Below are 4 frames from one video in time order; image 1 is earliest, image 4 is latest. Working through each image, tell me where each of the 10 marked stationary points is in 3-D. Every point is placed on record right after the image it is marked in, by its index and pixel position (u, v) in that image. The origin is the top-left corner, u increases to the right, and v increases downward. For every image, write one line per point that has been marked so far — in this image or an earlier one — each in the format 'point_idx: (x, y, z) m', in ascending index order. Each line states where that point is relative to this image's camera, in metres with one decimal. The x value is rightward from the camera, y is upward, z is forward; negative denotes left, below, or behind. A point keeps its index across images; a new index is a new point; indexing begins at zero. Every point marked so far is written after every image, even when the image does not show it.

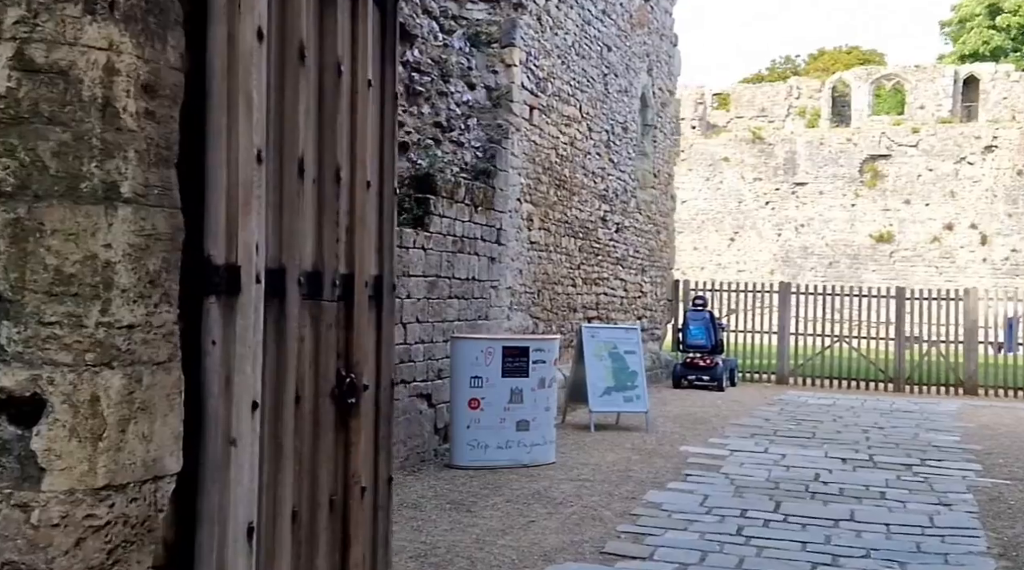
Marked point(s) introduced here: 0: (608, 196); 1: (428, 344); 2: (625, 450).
0: (+1.2, +1.1, +14.2) m
1: (-0.6, -0.4, +8.9) m
2: (+0.9, -1.4, +10.0) m
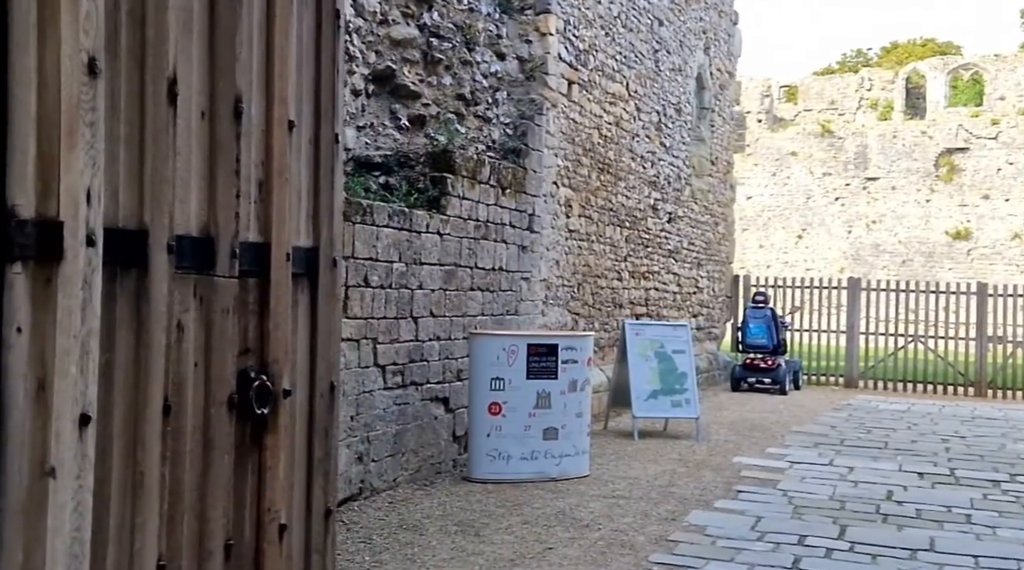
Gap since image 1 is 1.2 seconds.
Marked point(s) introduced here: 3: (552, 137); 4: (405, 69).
0: (+1.6, +1.1, +13.1) m
1: (-0.5, -0.4, +7.9) m
2: (+1.2, -1.3, +8.9) m
3: (+0.3, +1.2, +9.9) m
4: (-0.7, +1.5, +8.3) m
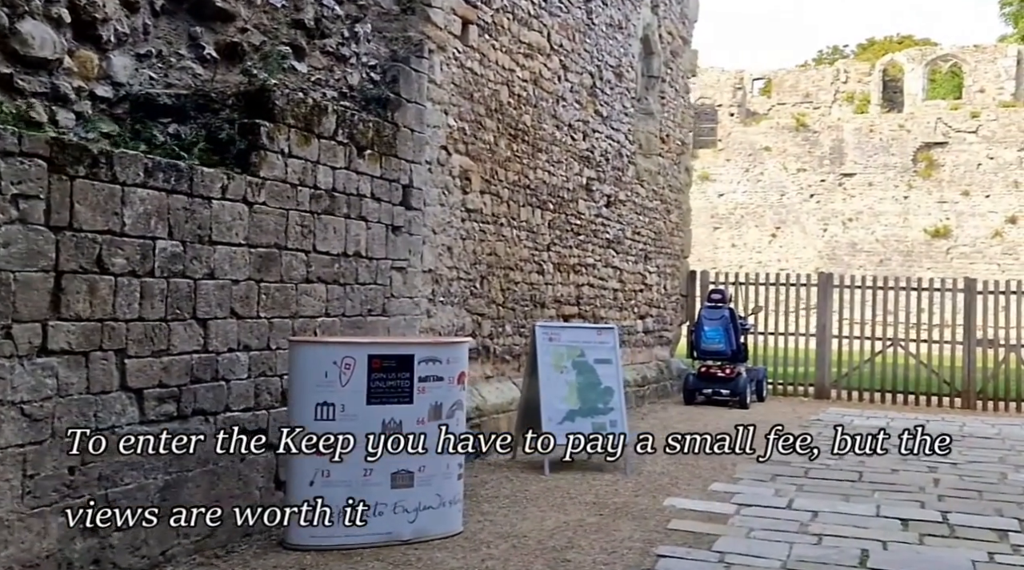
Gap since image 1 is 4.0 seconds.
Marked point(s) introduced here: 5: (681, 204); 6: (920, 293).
0: (+0.8, +1.2, +11.0) m
1: (-1.2, -0.3, +5.8) m
2: (+0.4, -1.3, +6.8) m
3: (-0.5, +1.3, +7.8) m
4: (-1.5, +1.6, +6.1) m
5: (+2.0, +1.0, +14.0) m
6: (+5.3, -0.1, +15.4) m
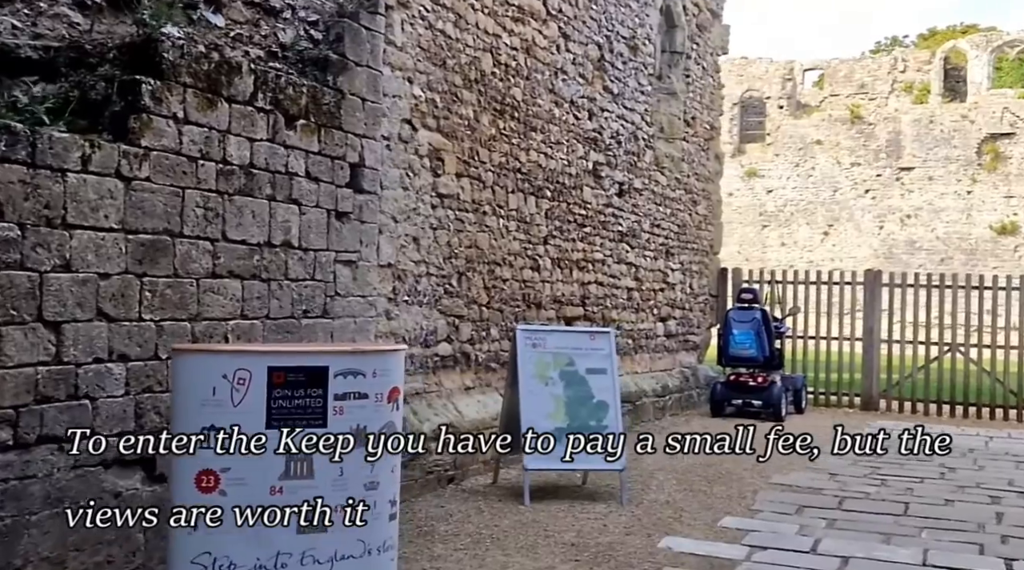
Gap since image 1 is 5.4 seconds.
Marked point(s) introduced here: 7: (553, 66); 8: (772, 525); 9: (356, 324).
0: (+0.8, +1.2, +9.8) m
1: (-1.5, -0.3, +4.7) m
2: (+0.2, -1.3, +5.6) m
3: (-0.6, +1.3, +6.6) m
4: (-1.8, +1.6, +5.0) m
5: (+2.1, +1.0, +12.7) m
6: (+5.5, -0.1, +14.0) m
7: (+0.3, +1.6, +8.7) m
8: (+1.4, -1.3, +6.5) m
9: (-0.8, -0.2, +6.3) m
